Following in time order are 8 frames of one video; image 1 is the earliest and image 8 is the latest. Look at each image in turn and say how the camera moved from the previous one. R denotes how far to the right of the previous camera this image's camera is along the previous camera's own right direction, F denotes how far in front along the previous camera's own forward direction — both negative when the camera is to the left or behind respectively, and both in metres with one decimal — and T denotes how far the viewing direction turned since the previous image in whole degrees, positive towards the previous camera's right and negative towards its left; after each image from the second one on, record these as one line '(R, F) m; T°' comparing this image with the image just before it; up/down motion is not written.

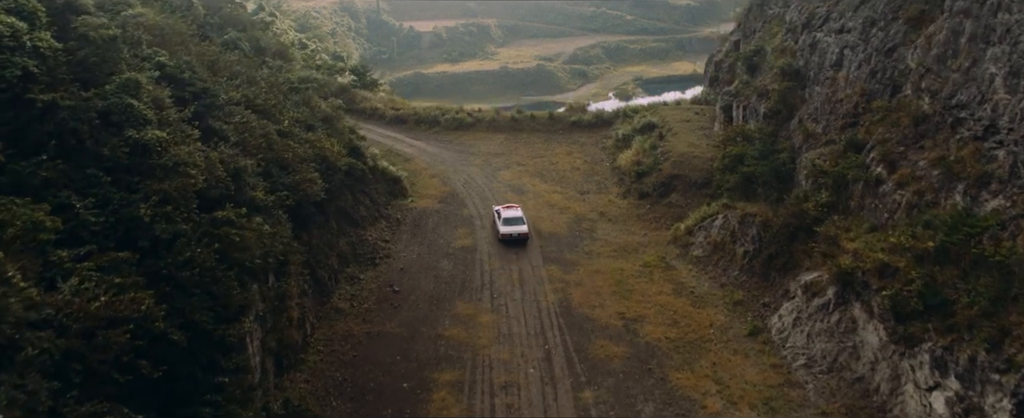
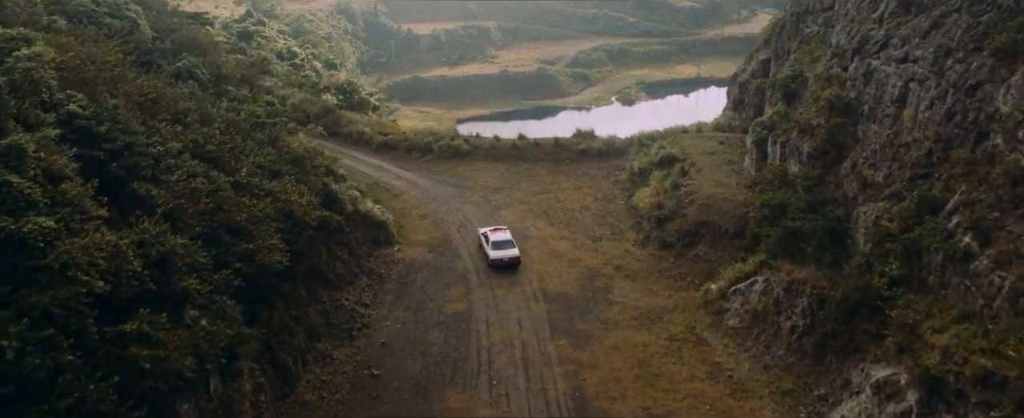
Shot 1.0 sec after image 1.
(-0.1, +3.7) m; 0°
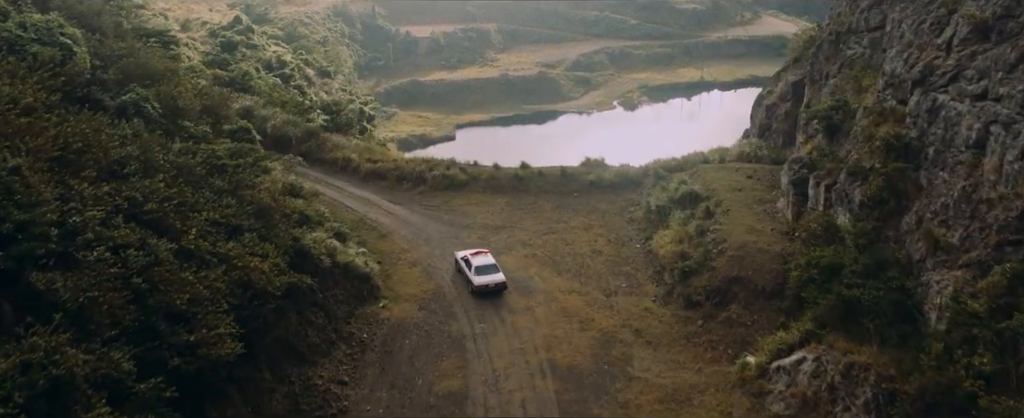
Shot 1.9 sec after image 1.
(-0.1, +3.2) m; 0°
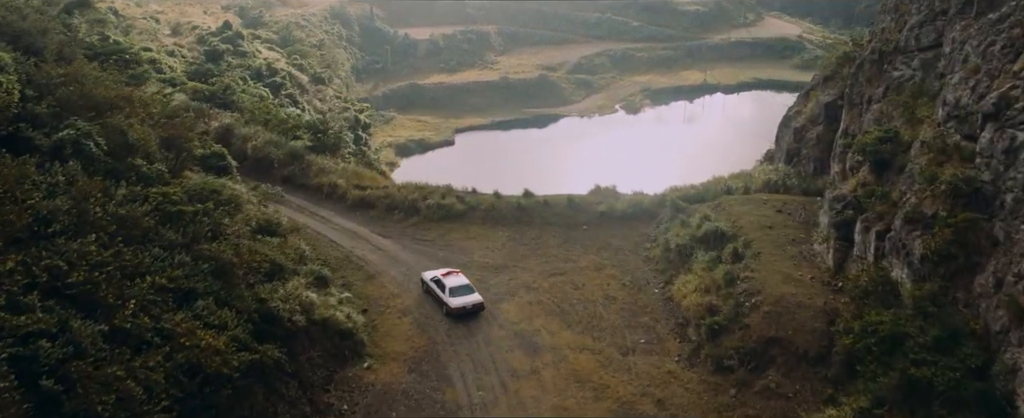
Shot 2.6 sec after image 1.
(-0.1, +2.7) m; 0°
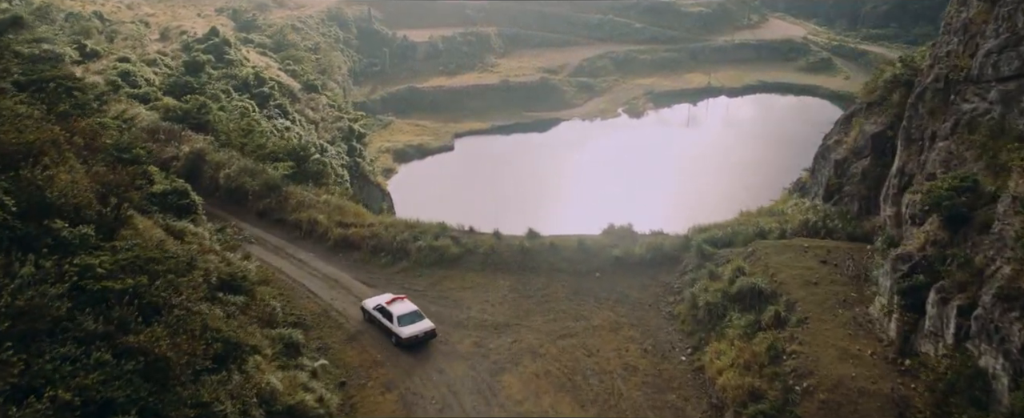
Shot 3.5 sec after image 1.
(-0.1, +3.1) m; 0°
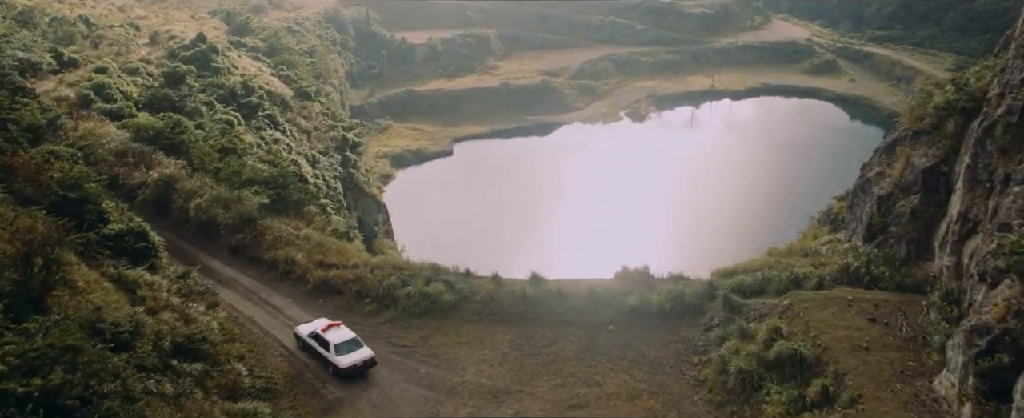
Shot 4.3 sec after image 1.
(0.0, +2.7) m; 0°
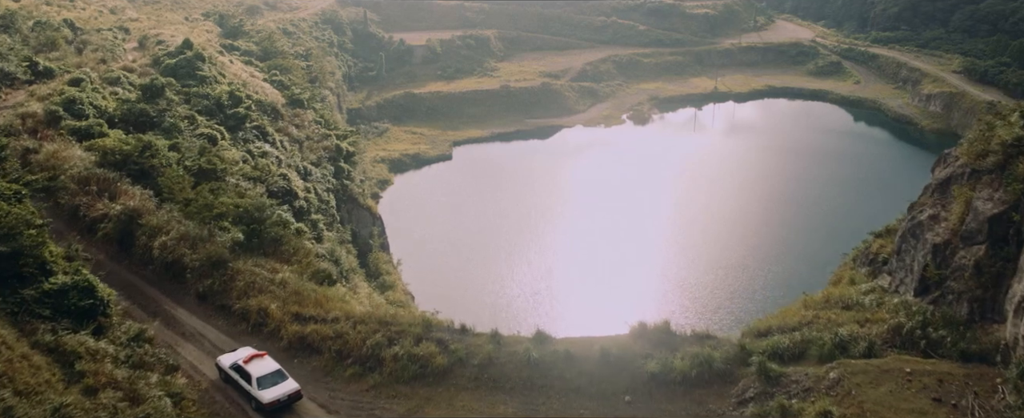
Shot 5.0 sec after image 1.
(-0.1, +2.6) m; 0°
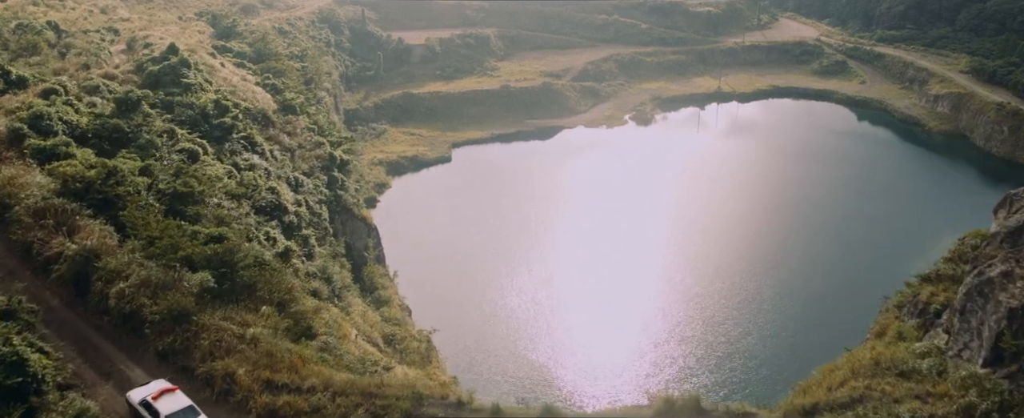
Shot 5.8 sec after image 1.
(-0.1, +2.6) m; 0°
